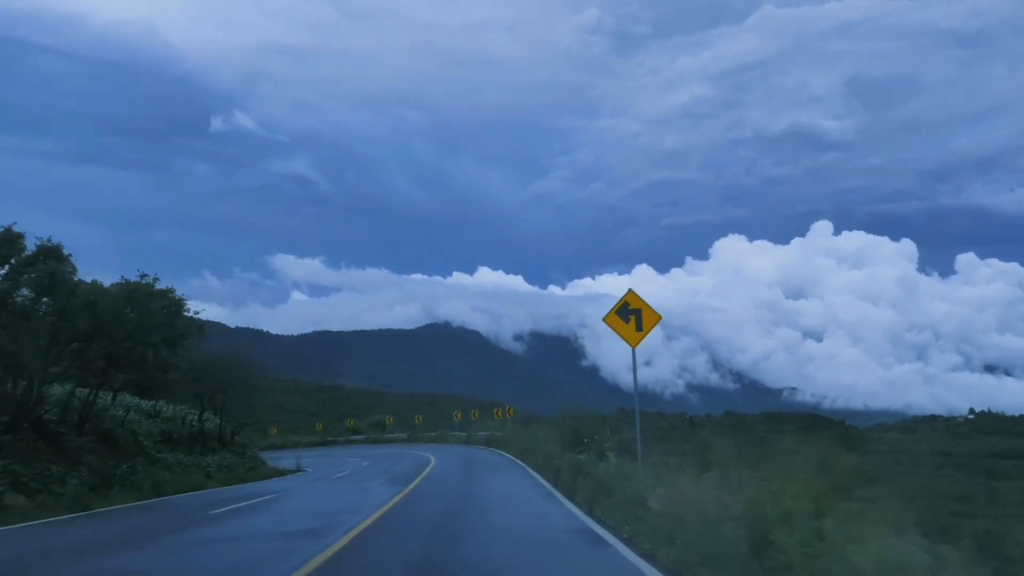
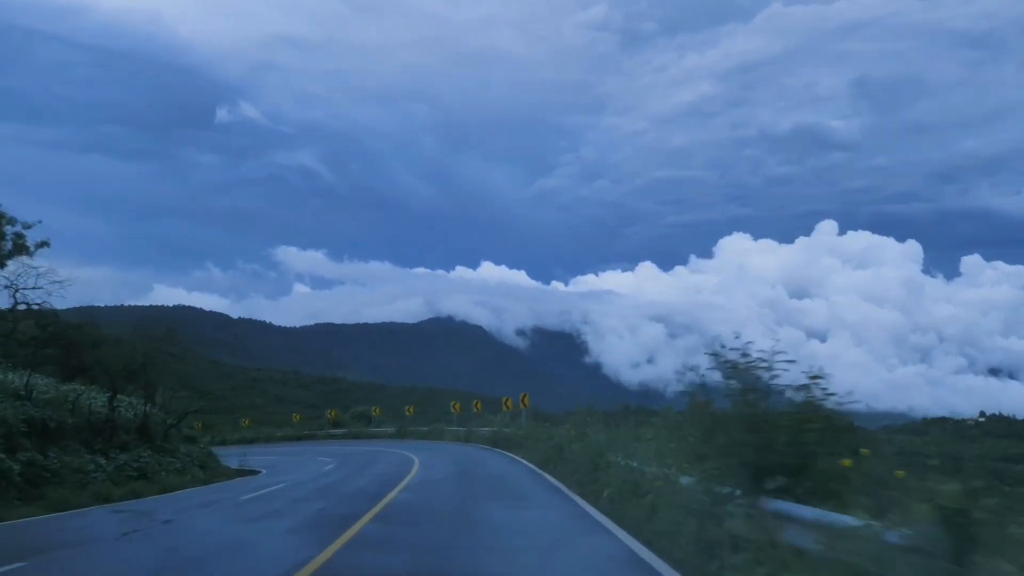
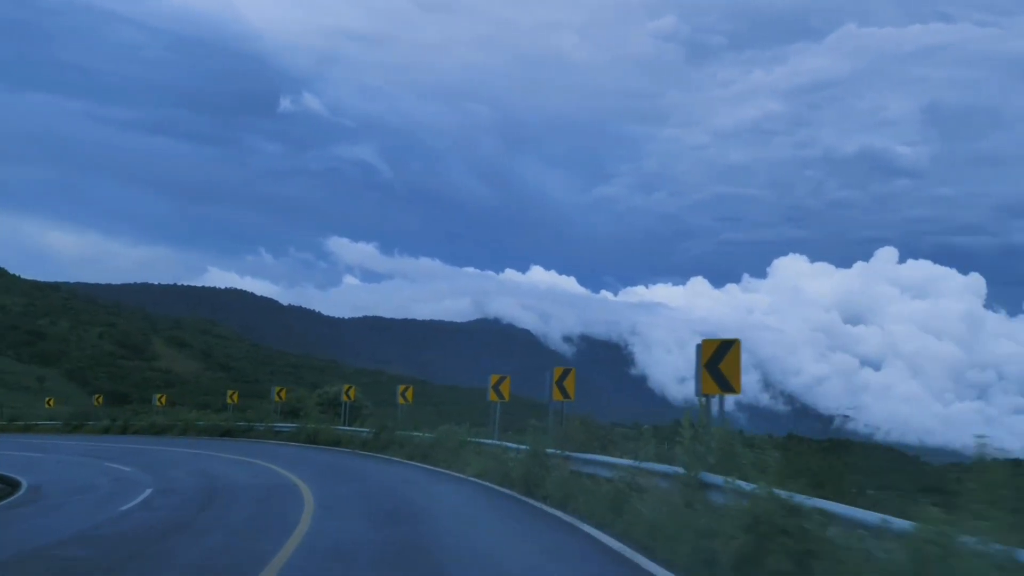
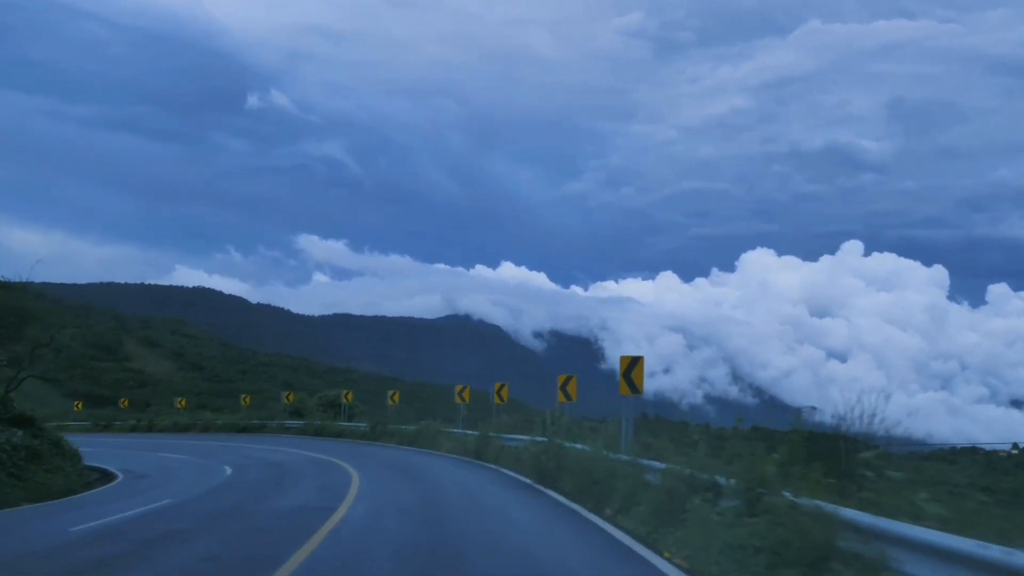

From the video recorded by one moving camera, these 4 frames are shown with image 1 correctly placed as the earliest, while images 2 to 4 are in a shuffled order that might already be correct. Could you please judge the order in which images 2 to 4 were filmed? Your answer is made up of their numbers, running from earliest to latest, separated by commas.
2, 4, 3
